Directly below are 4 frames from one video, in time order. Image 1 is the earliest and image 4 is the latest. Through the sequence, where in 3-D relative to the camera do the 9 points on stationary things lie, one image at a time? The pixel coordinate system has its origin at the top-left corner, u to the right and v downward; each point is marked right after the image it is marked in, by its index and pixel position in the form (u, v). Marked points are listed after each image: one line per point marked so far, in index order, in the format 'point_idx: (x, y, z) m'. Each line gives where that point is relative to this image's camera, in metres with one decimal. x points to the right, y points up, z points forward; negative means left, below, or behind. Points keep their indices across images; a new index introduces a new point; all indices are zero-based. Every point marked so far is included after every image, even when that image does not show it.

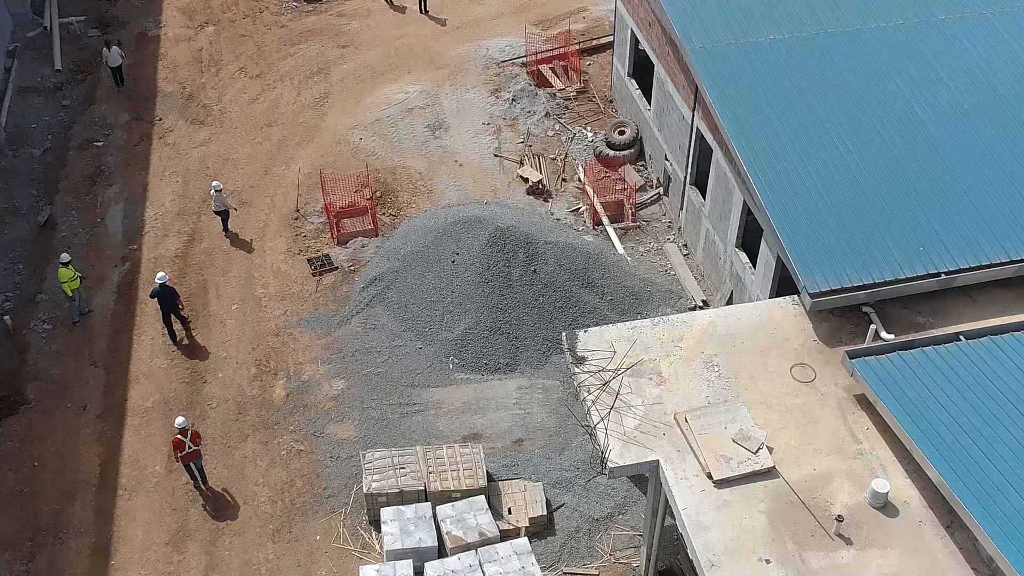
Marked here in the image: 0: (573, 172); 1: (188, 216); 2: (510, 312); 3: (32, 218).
0: (+1.1, +2.2, +19.7) m
1: (-5.8, +1.3, +18.9) m
2: (0.0, -0.4, +15.9) m
3: (-8.8, +1.3, +19.2) m
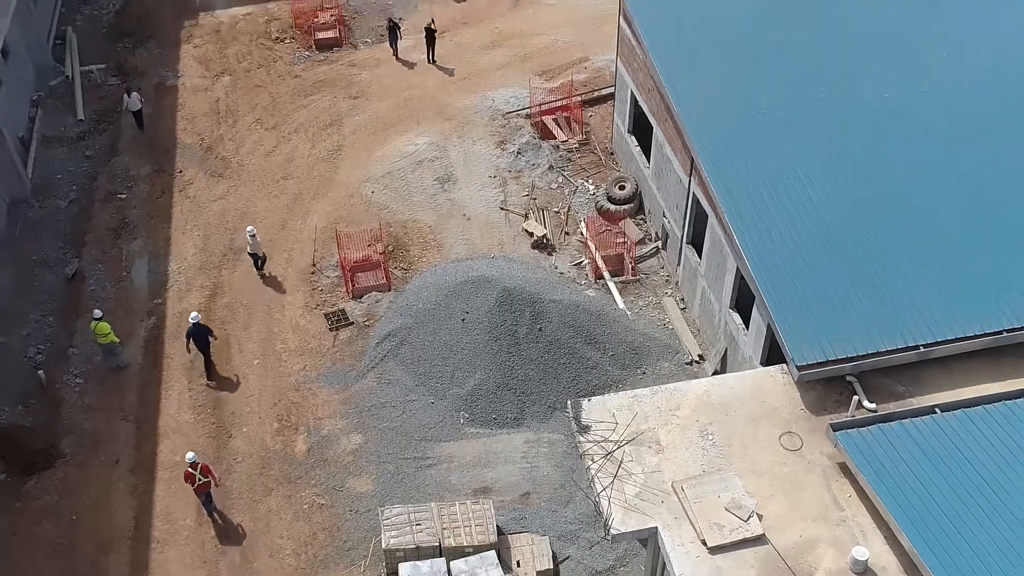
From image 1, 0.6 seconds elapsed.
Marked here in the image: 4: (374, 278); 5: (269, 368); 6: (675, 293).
0: (+1.3, +1.2, +20.7) m
1: (-5.7, +0.3, +19.9) m
2: (+0.1, -1.3, +16.9) m
3: (-8.7, +0.4, +20.2) m
4: (-2.5, +0.2, +19.4) m
5: (-4.1, -1.4, +17.8) m
6: (+3.0, -0.1, +19.1) m
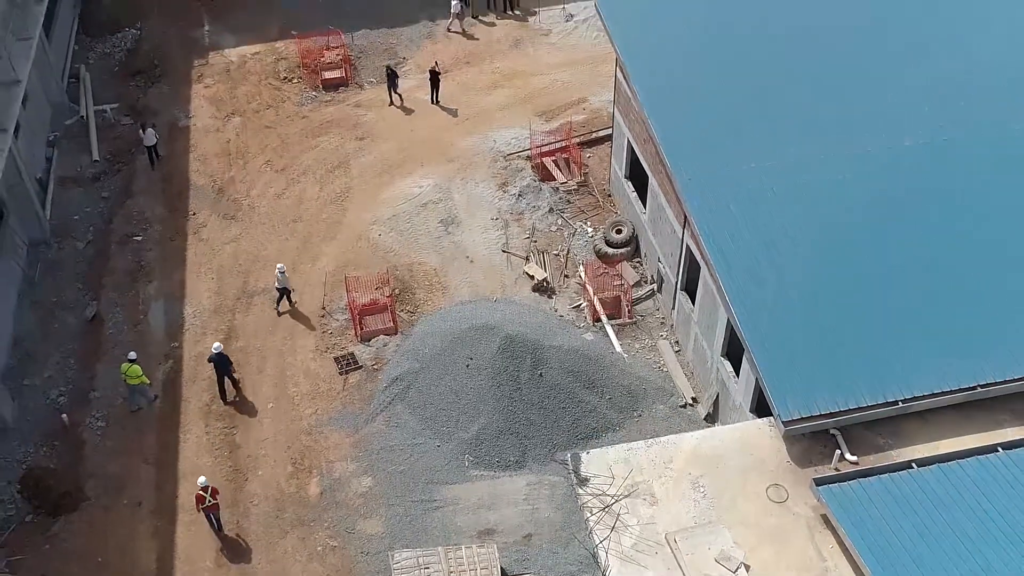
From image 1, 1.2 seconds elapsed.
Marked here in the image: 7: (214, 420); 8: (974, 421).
0: (+1.3, +0.4, +21.6) m
1: (-5.6, -0.5, +20.7) m
2: (+0.1, -2.1, +17.7) m
3: (-8.6, -0.5, +21.0) m
4: (-2.5, -0.6, +20.2) m
5: (-4.0, -2.2, +18.7) m
6: (+3.0, -0.9, +20.0) m
7: (-5.2, -2.3, +18.6) m
8: (+6.5, -1.9, +14.7) m
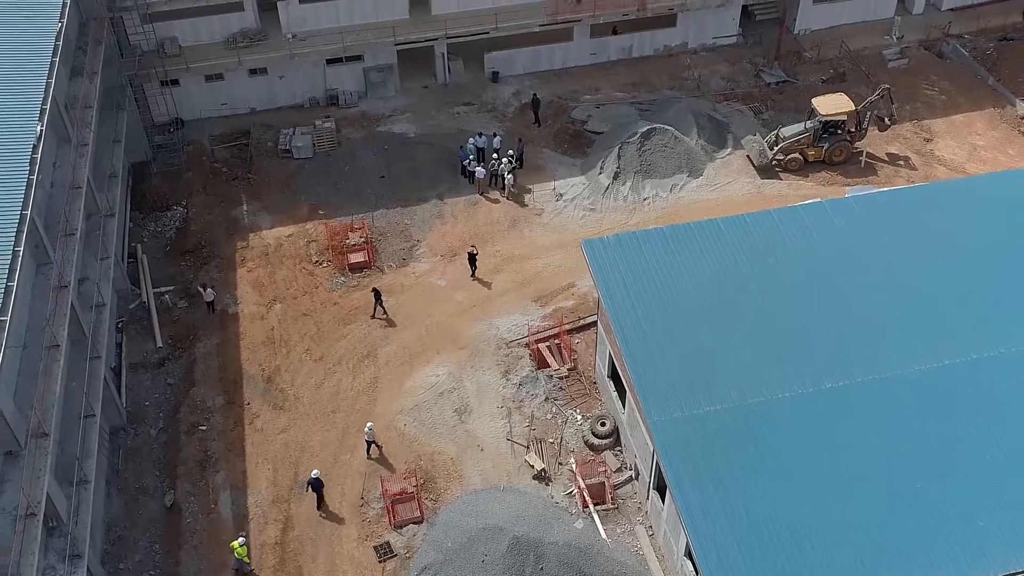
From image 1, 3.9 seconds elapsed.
0: (+1.4, -4.2, +26.2) m
1: (-5.5, -5.2, +25.3) m
2: (+0.3, -6.7, +22.4) m
3: (-8.5, -5.2, +25.6) m
4: (-2.4, -5.2, +24.8) m
5: (-3.9, -6.8, +23.2) m
6: (+3.1, -5.4, +24.7) m
7: (-5.1, -7.0, +23.1) m
8: (+6.6, -6.3, +19.4) m
